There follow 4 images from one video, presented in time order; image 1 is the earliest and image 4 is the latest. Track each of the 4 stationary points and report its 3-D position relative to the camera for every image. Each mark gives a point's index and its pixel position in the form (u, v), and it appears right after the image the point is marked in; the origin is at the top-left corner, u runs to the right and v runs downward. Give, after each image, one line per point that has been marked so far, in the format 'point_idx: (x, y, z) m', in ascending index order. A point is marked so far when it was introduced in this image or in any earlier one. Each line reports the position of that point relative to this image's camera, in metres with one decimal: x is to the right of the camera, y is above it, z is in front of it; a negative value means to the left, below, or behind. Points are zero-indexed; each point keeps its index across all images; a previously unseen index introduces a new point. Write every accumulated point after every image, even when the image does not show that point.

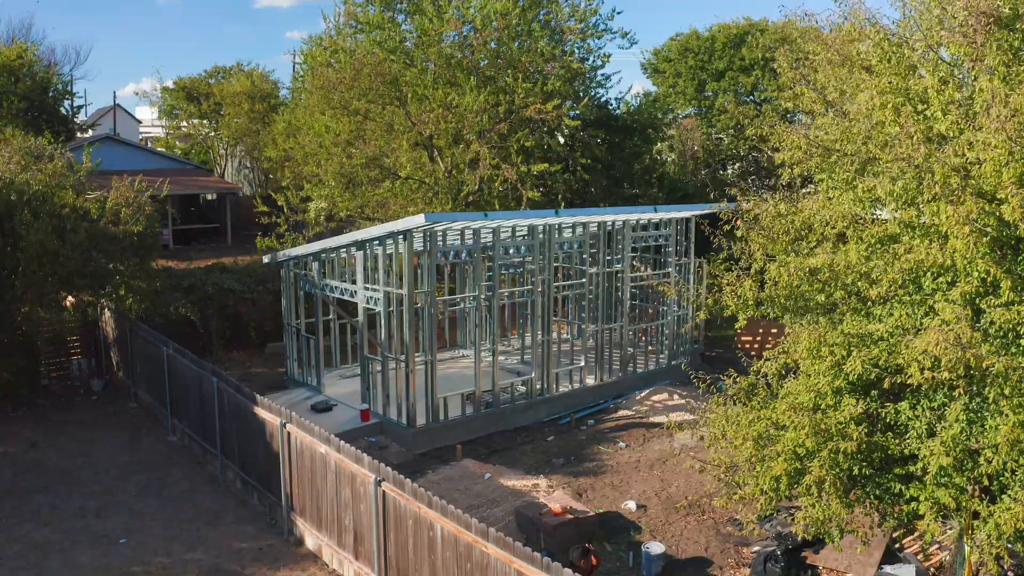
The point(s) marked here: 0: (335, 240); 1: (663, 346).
0: (-2.9, +0.8, +13.4) m
1: (+3.2, -1.2, +16.9) m
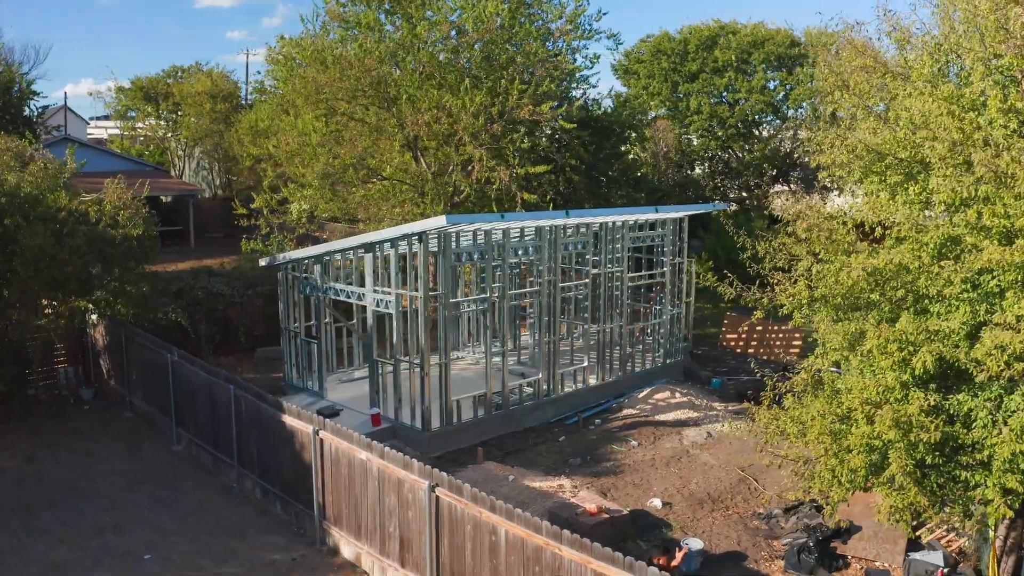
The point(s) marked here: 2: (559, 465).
0: (-2.7, +0.7, +13.1) m
1: (+3.1, -1.2, +17.1) m
2: (+0.7, -2.7, +12.6) m
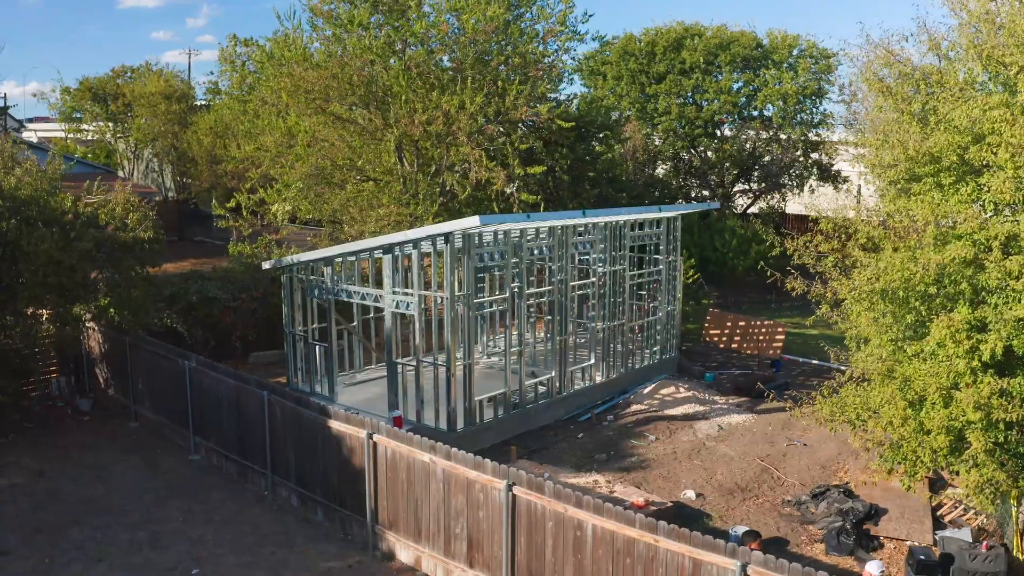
0: (-2.4, +0.7, +12.9) m
1: (+3.1, -1.1, +17.4) m
2: (+1.1, -2.7, +12.7) m
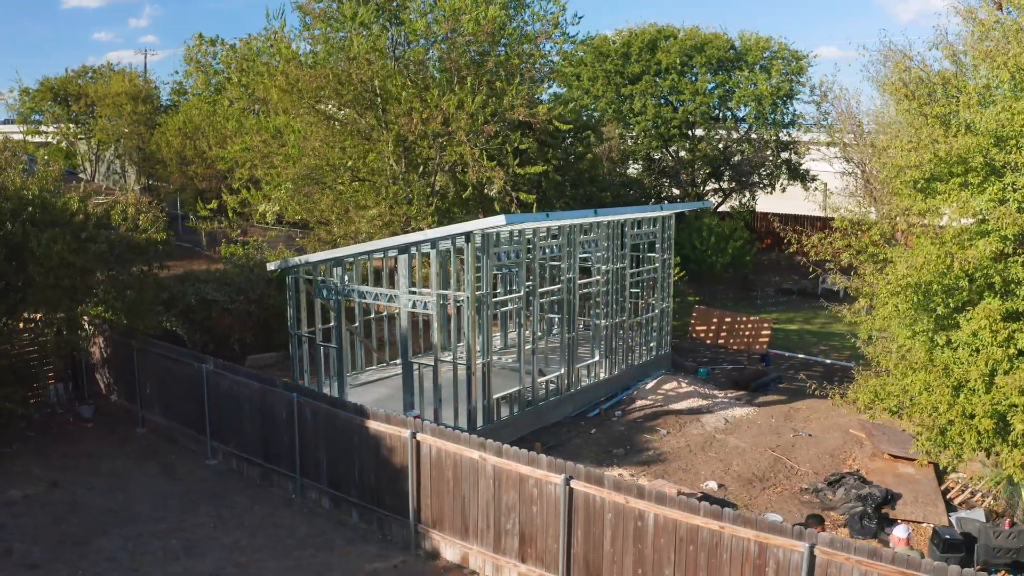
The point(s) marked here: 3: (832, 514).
0: (-2.1, +0.7, +12.9) m
1: (+3.0, -1.1, +17.7) m
2: (+1.5, -2.7, +12.9) m
3: (+4.4, -3.1, +11.3) m
